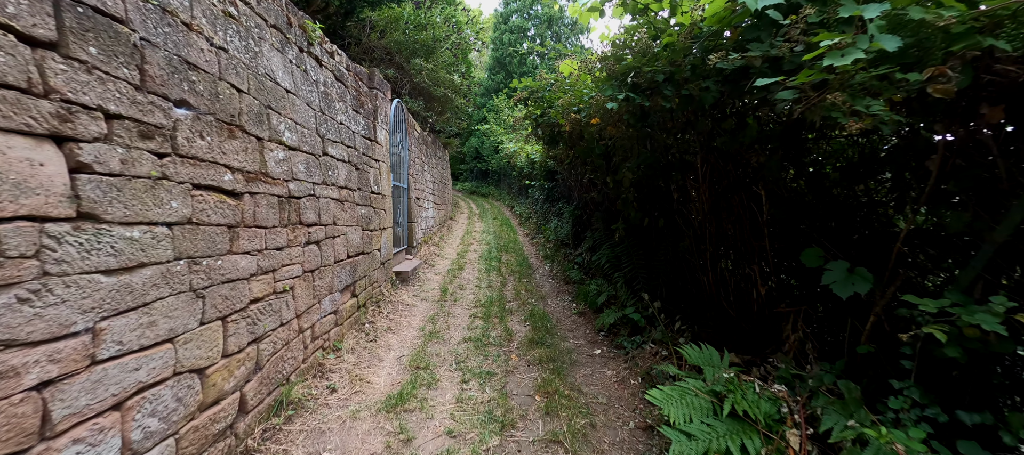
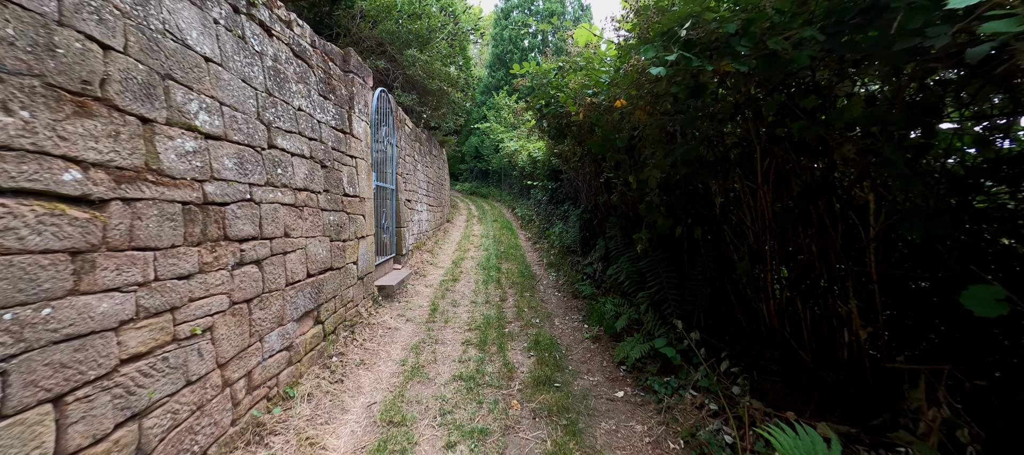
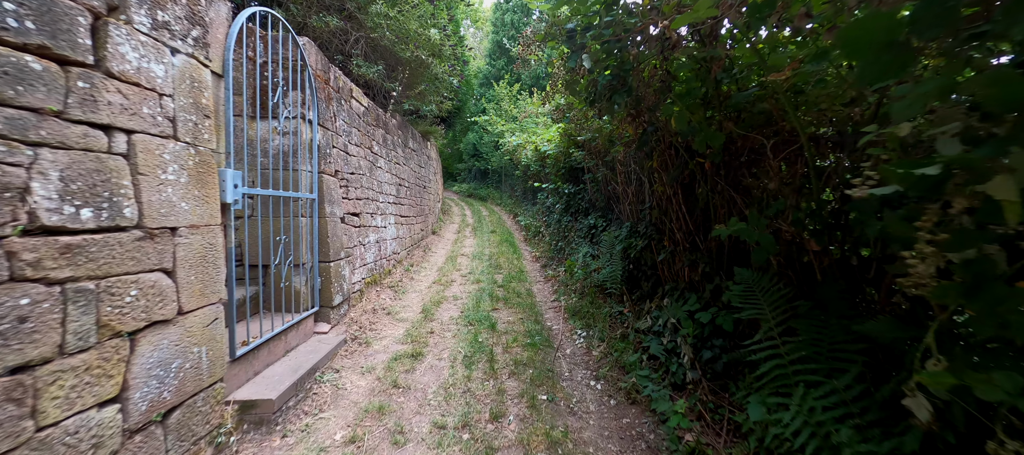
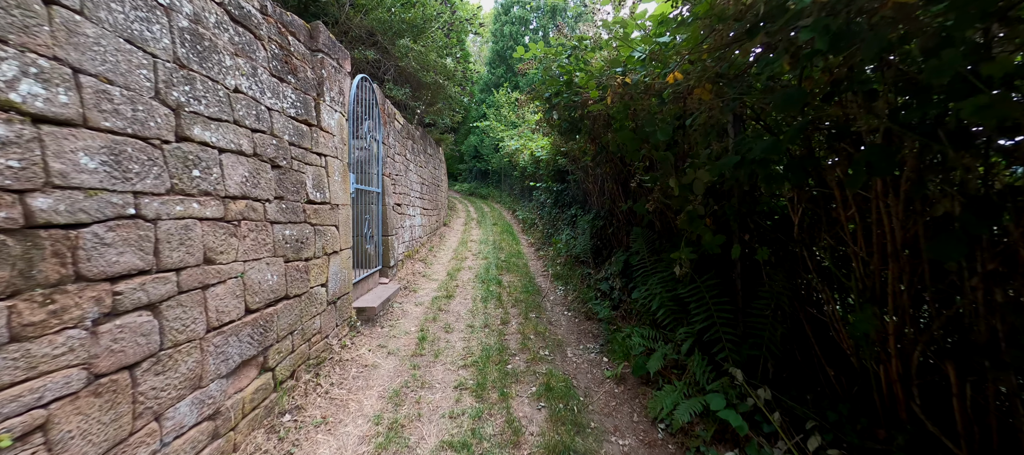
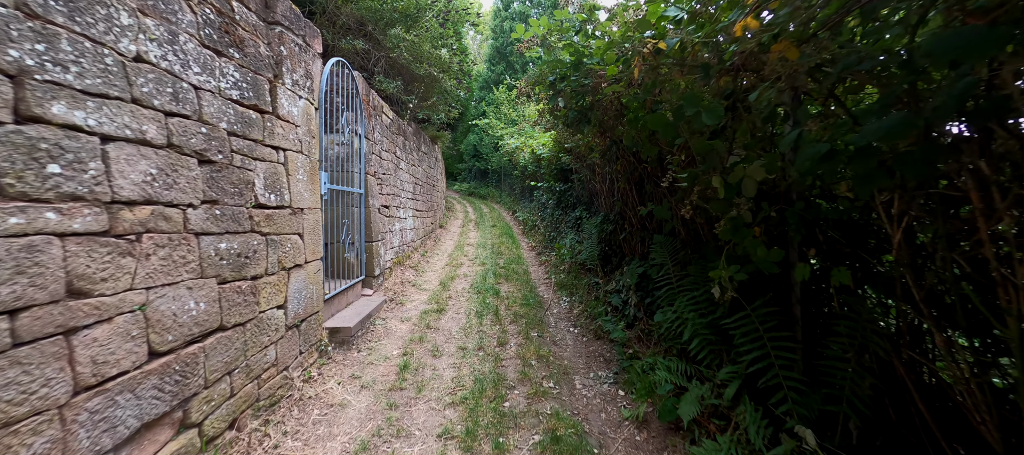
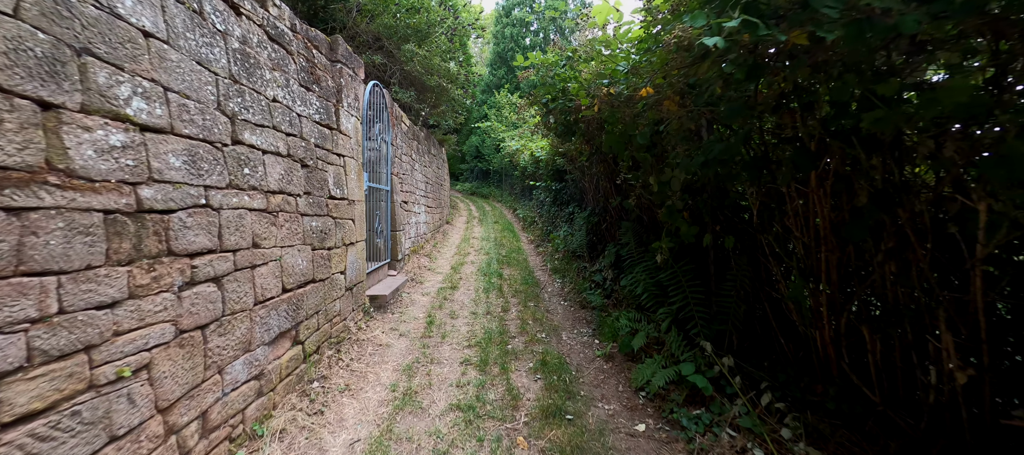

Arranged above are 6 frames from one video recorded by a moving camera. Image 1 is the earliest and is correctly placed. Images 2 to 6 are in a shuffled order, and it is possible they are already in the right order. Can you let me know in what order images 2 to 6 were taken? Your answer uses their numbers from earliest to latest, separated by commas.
2, 6, 4, 5, 3
